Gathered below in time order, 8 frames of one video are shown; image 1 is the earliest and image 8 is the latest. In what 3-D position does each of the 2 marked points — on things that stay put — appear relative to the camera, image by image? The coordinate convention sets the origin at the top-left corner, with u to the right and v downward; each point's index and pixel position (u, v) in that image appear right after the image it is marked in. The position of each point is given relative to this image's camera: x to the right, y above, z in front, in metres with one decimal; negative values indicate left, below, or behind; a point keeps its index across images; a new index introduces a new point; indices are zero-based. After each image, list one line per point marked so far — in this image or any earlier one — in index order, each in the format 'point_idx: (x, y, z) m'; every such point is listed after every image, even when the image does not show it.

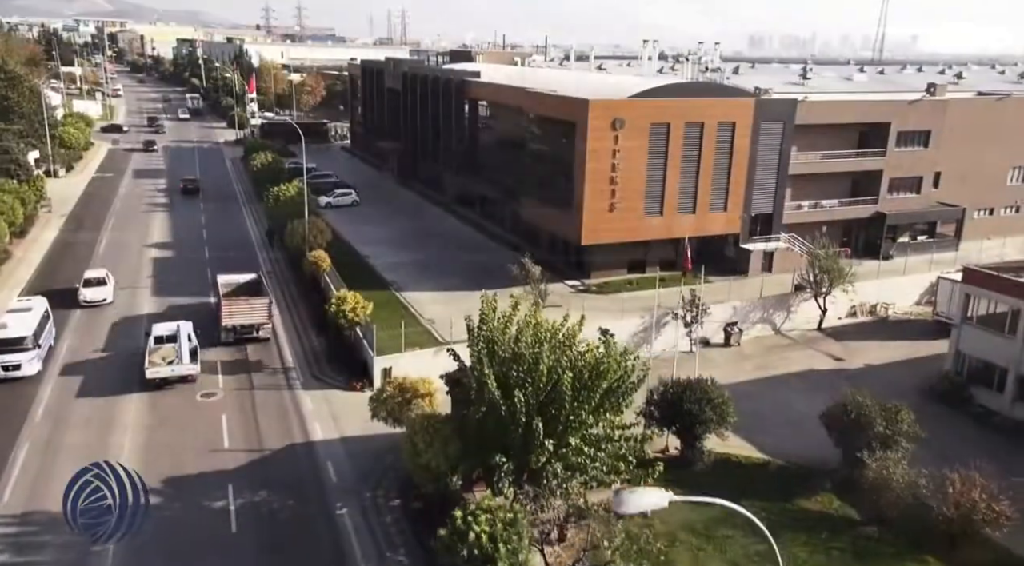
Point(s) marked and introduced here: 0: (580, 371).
0: (+1.3, -1.7, +17.0) m
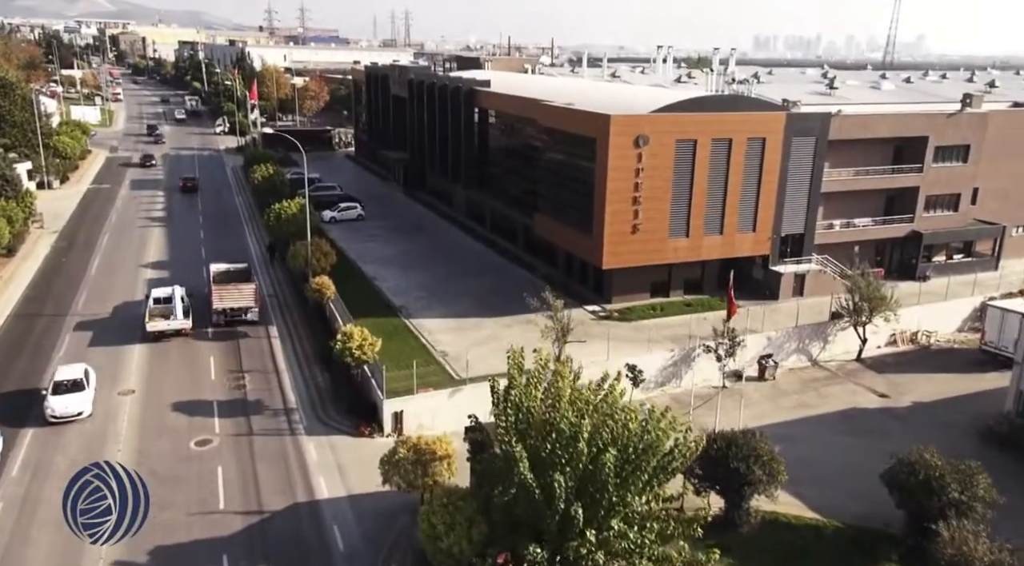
0: (+1.9, -2.8, +14.7) m
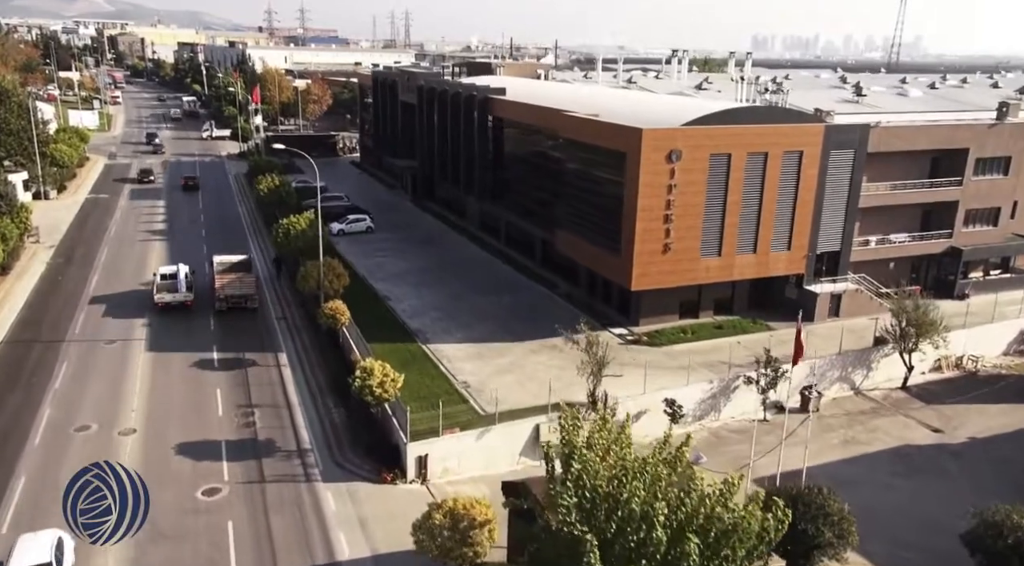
0: (+2.9, -3.6, +12.8) m
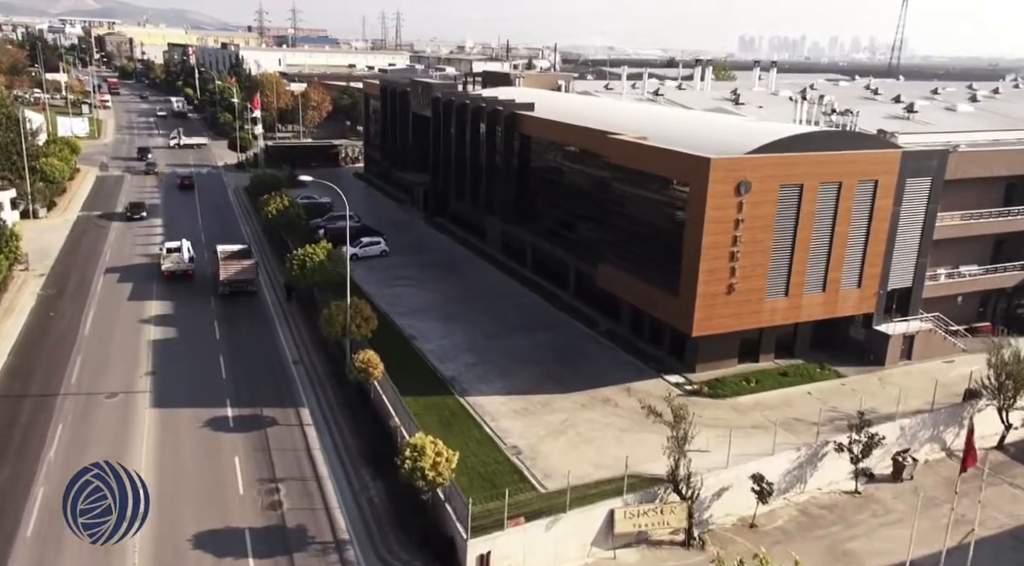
0: (+4.7, -5.2, +9.5) m
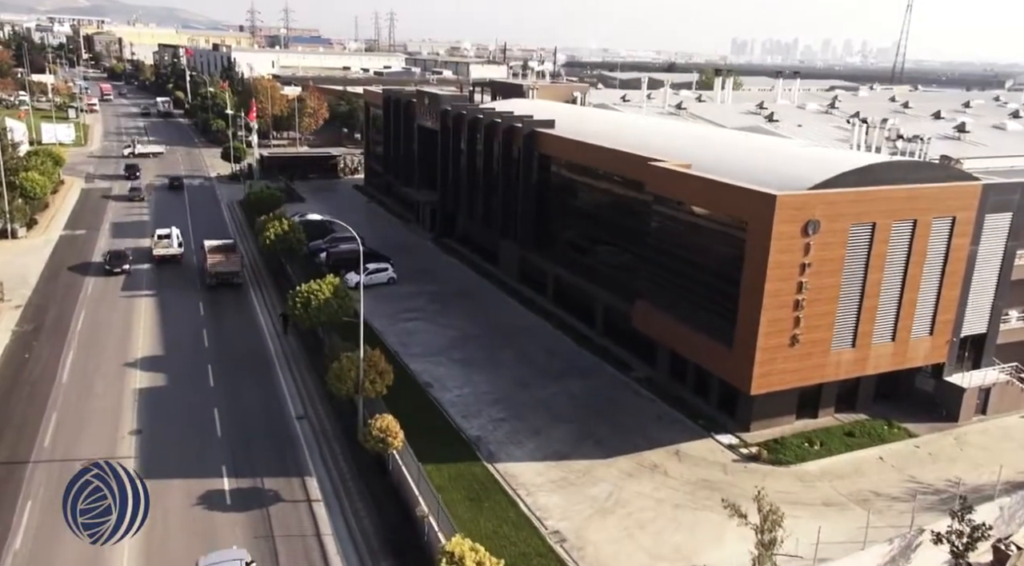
0: (+6.0, -6.7, +6.1) m
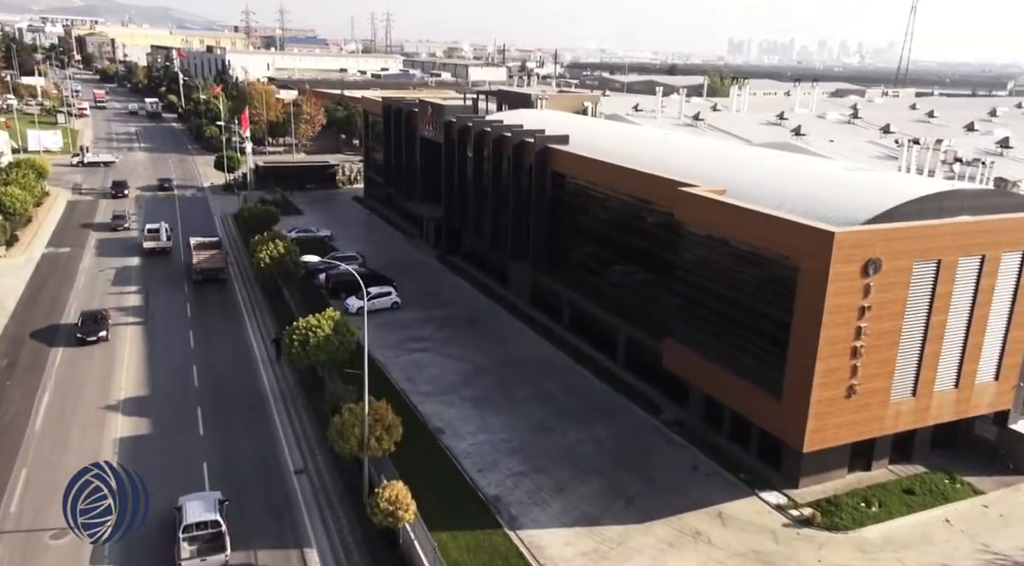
0: (+6.7, -7.9, +3.4) m
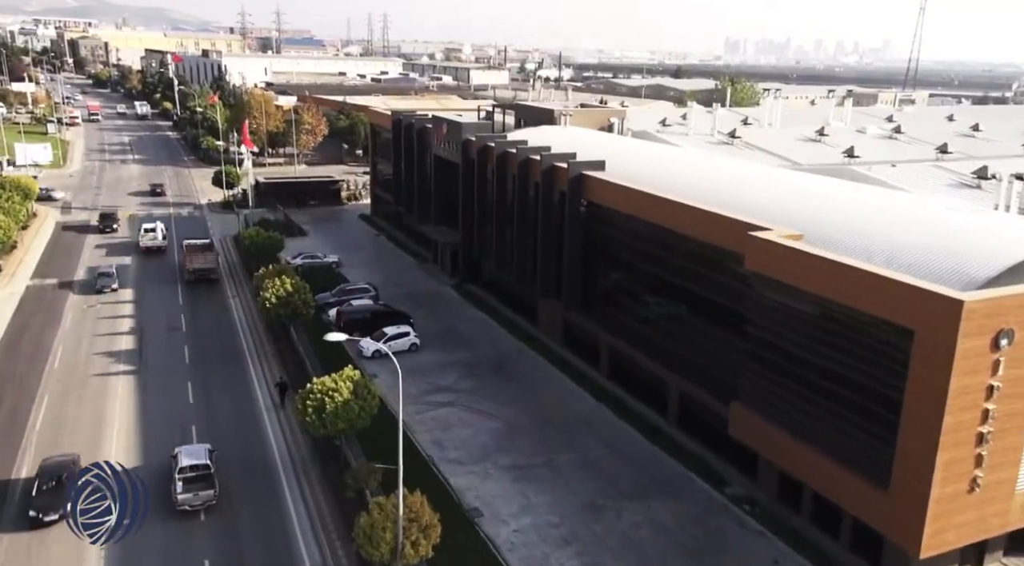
0: (+8.2, -9.6, -0.2) m
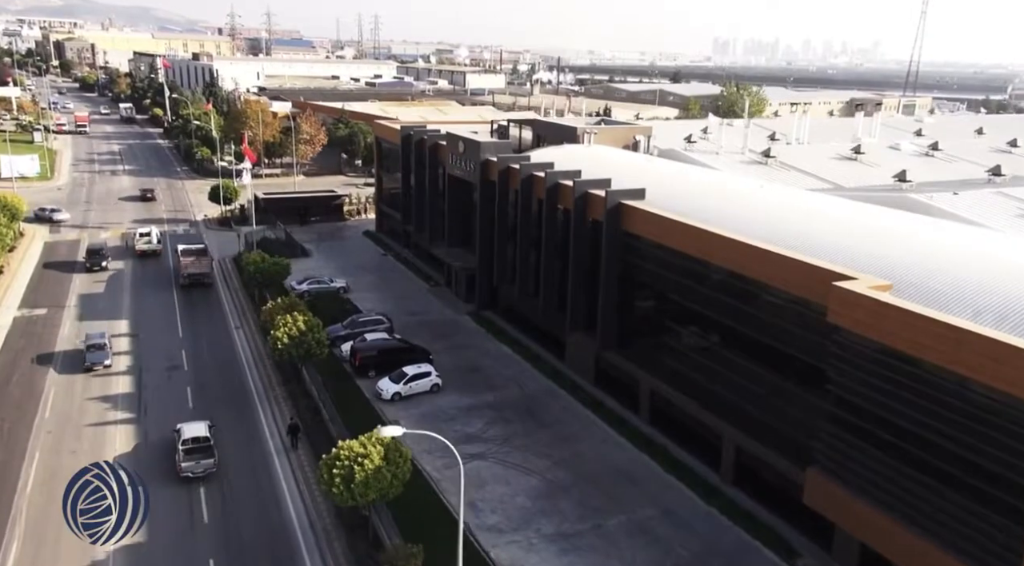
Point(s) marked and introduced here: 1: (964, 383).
0: (+10.0, -11.0, -2.9) m
1: (+9.7, -2.0, +18.8) m
